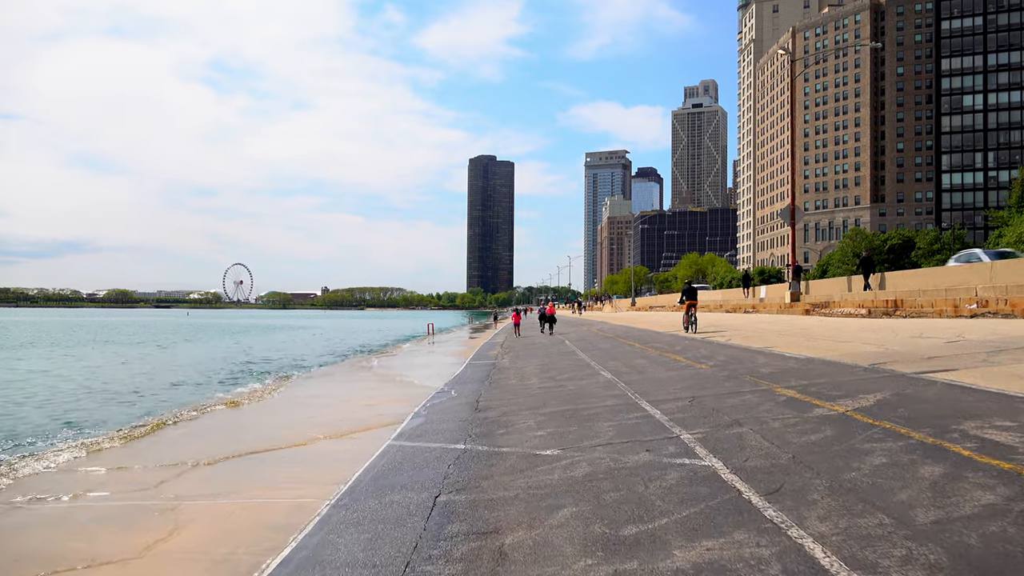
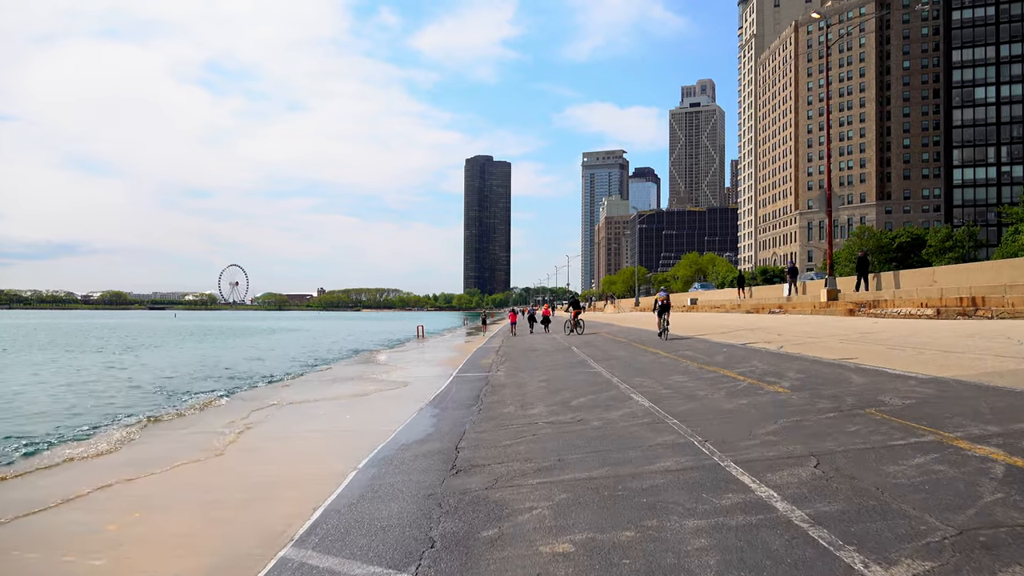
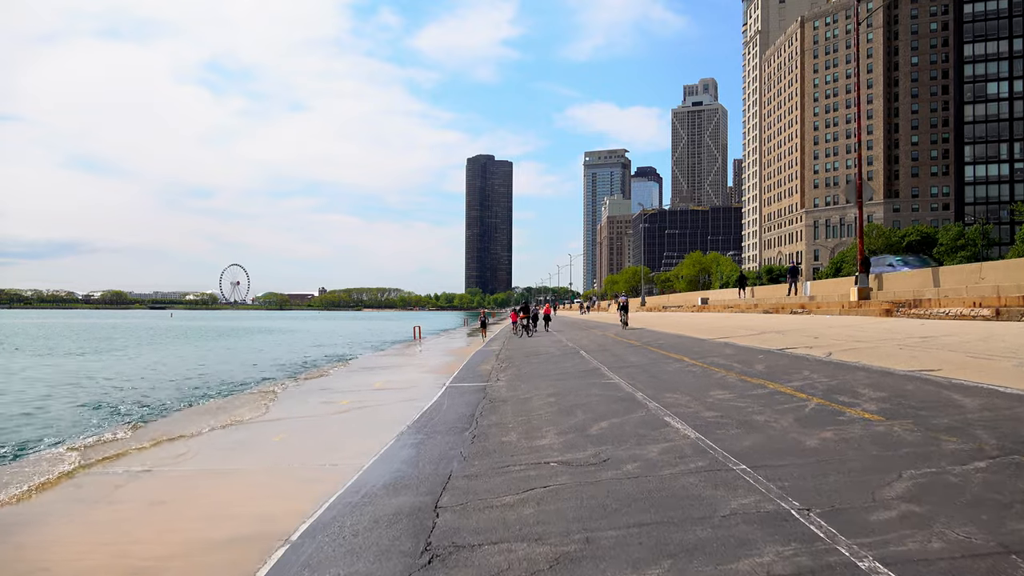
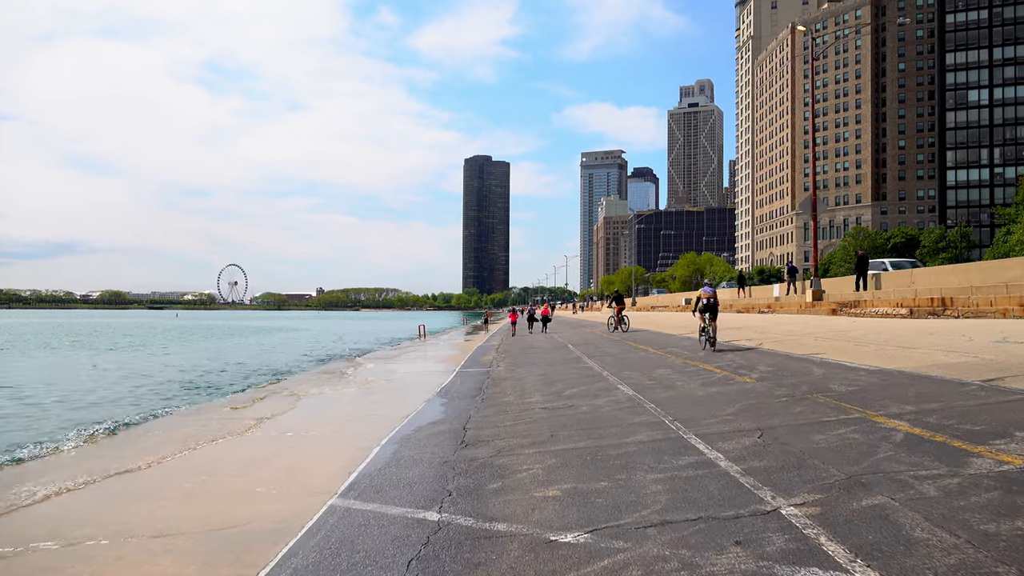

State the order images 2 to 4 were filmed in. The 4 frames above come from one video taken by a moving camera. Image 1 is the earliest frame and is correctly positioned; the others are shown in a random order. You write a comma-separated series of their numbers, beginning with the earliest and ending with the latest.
4, 2, 3
